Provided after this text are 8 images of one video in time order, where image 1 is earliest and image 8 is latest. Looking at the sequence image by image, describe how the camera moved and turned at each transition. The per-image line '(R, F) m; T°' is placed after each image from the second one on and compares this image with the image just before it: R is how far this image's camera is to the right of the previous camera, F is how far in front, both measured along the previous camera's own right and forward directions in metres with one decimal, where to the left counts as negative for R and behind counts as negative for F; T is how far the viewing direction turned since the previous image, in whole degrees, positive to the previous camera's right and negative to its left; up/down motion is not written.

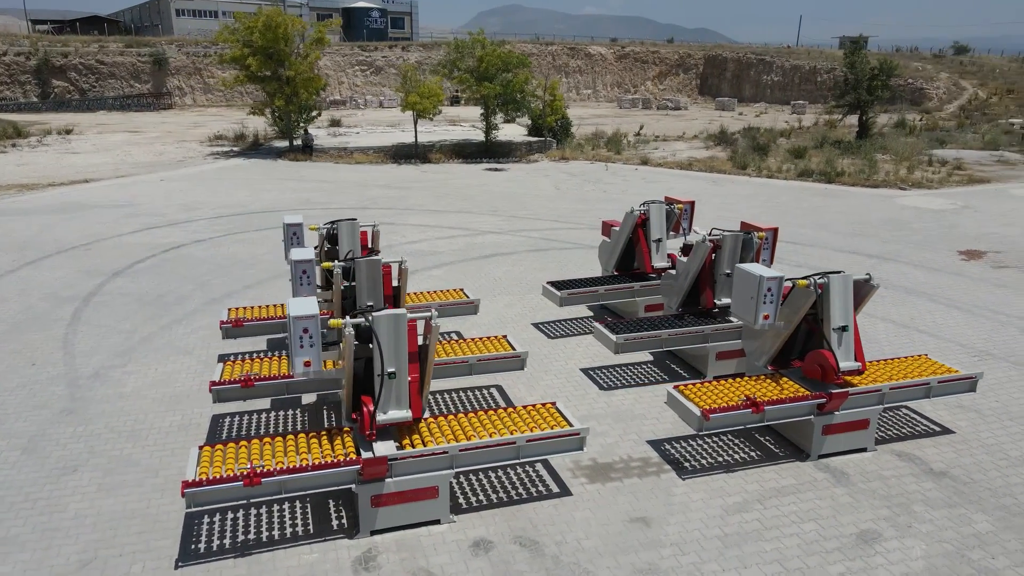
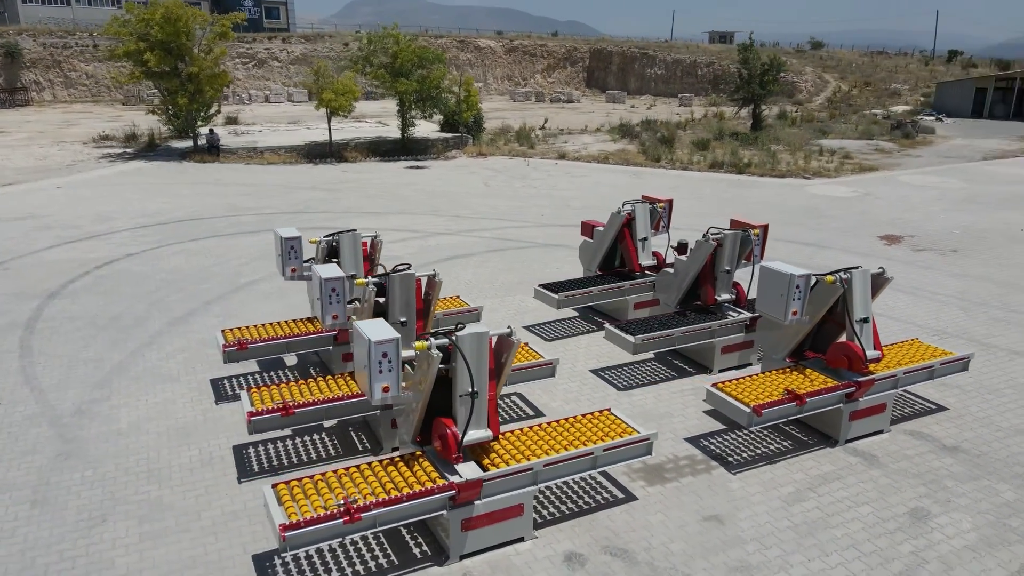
(-1.2, +0.1) m; +9°
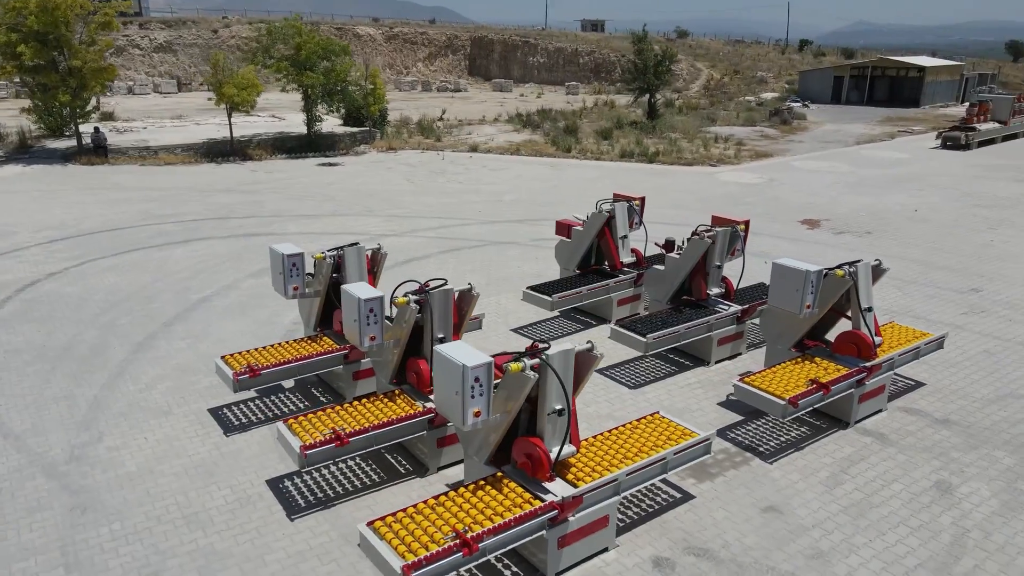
(-1.3, +0.1) m; +9°
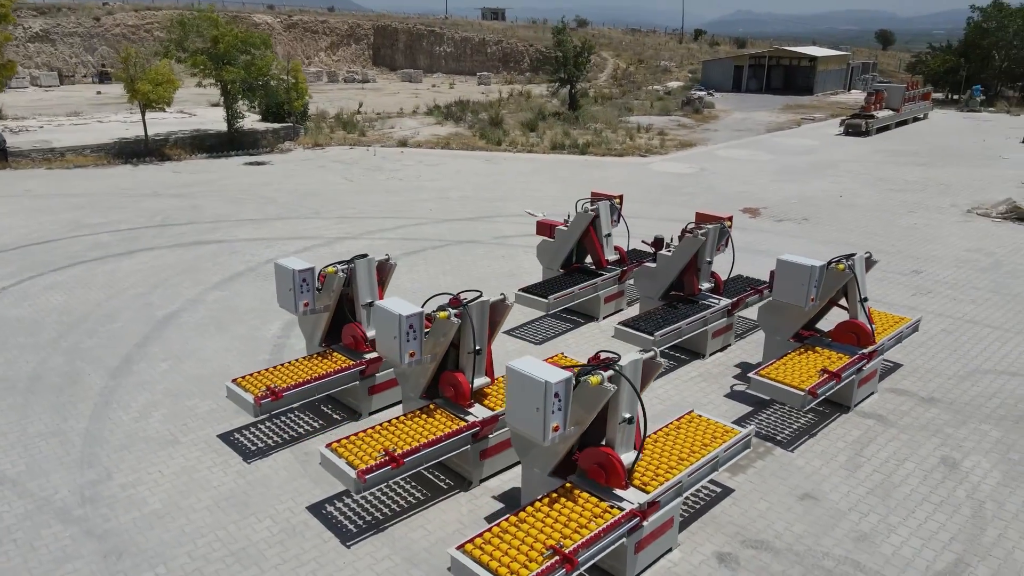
(-1.0, +0.1) m; +7°
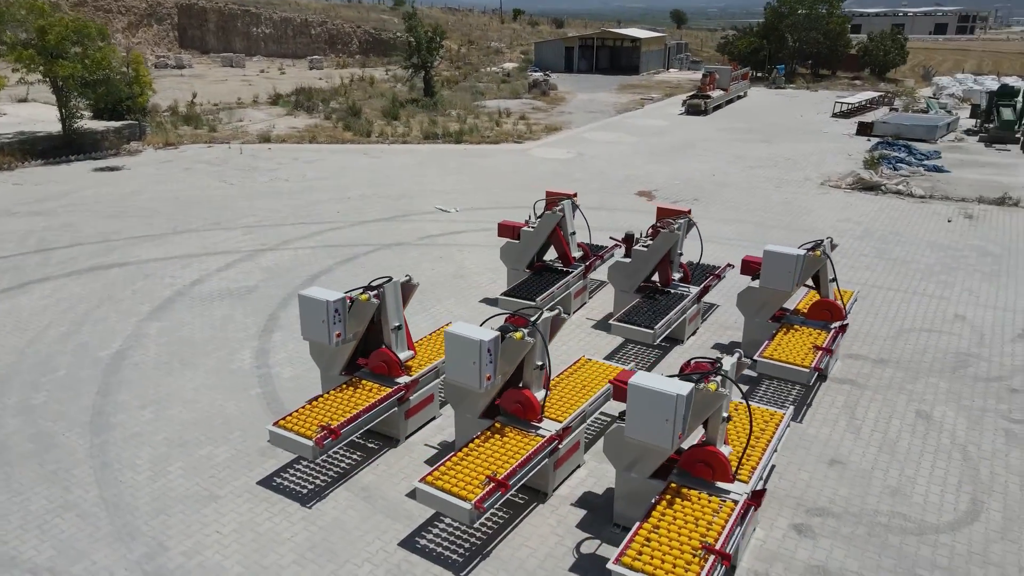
(-1.8, +0.1) m; +13°
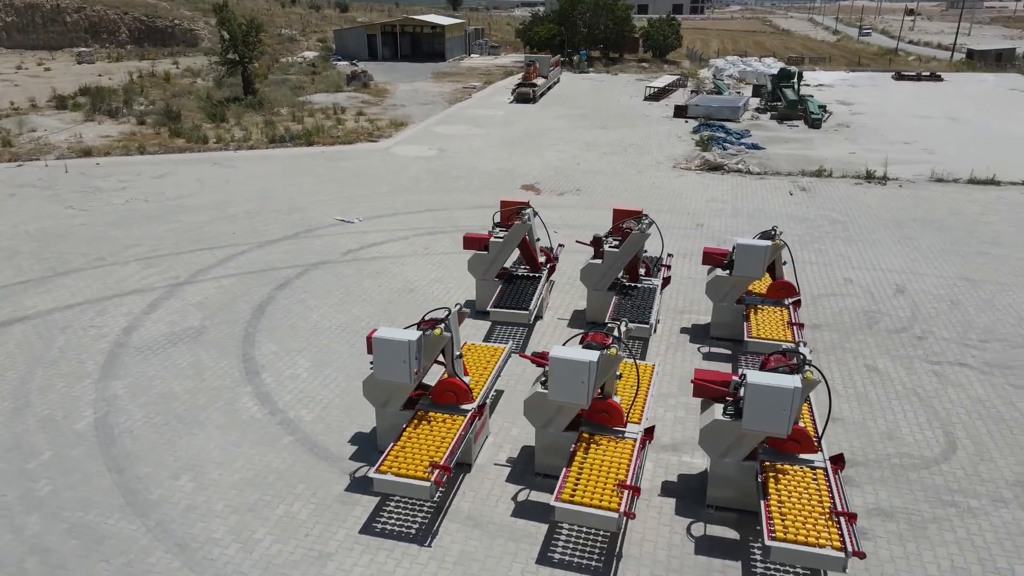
(-2.4, 0.0) m; +16°
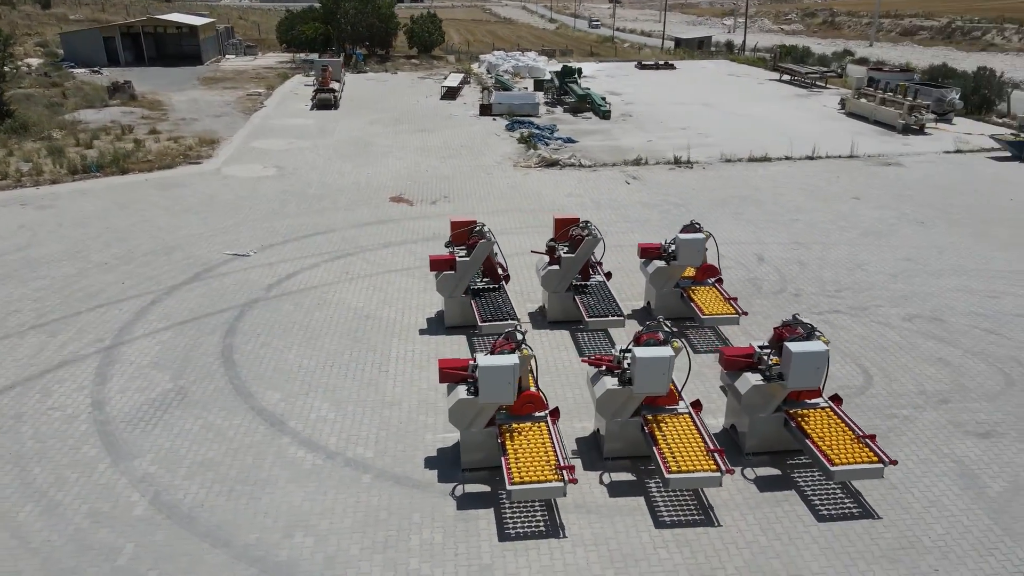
(-3.0, -0.4) m; +19°
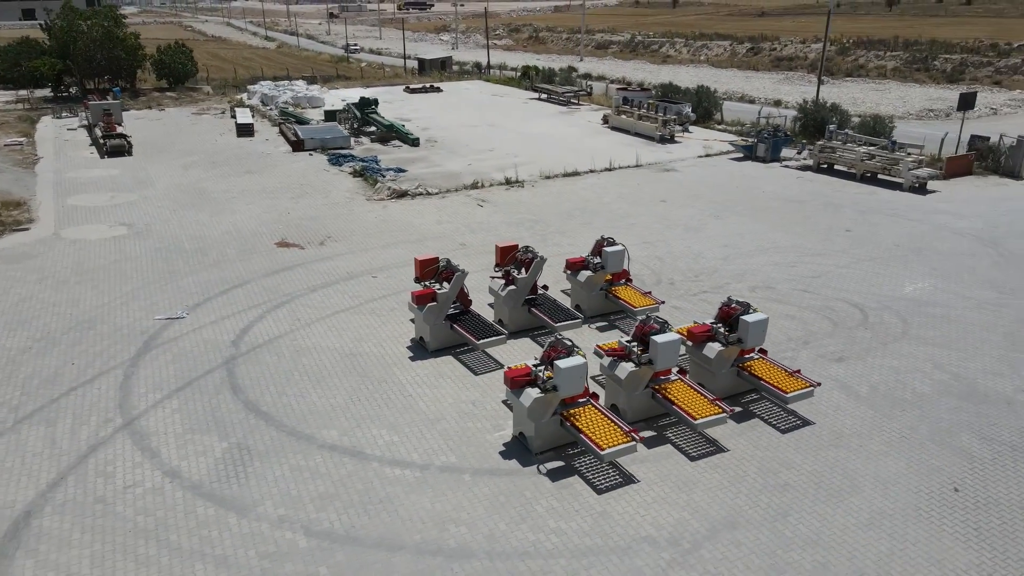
(-3.8, -1.5) m; +20°
